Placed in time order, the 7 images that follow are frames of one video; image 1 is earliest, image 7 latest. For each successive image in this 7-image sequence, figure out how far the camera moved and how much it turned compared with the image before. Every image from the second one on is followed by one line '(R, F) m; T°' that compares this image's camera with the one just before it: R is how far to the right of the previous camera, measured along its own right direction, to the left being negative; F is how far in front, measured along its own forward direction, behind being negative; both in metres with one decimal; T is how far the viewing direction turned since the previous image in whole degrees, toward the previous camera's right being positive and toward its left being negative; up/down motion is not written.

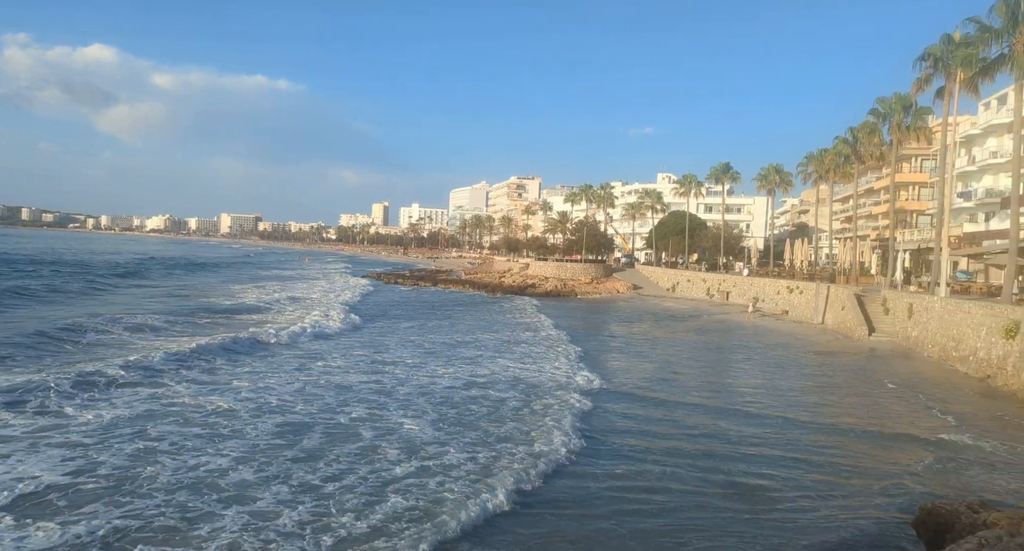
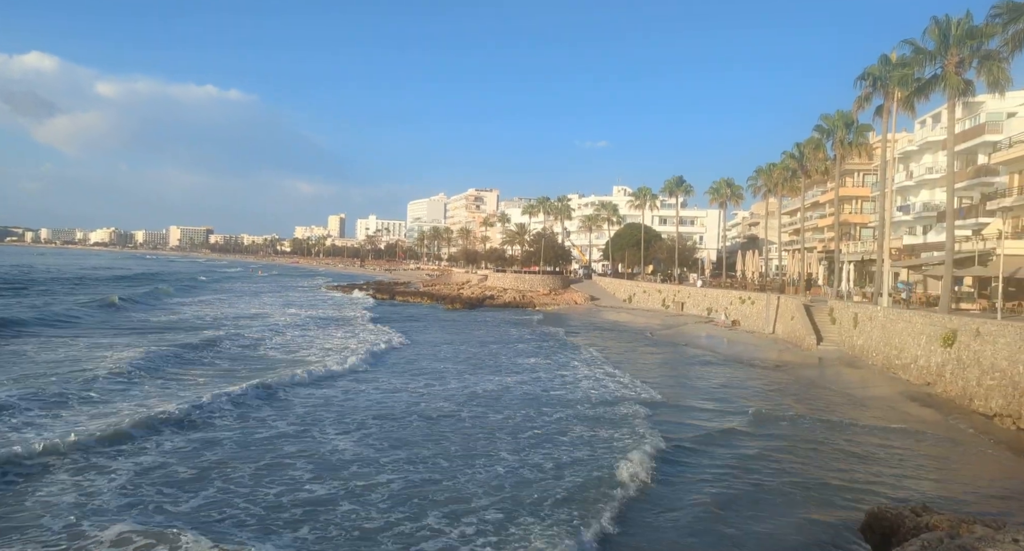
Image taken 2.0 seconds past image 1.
(+0.2, -0.1) m; +3°
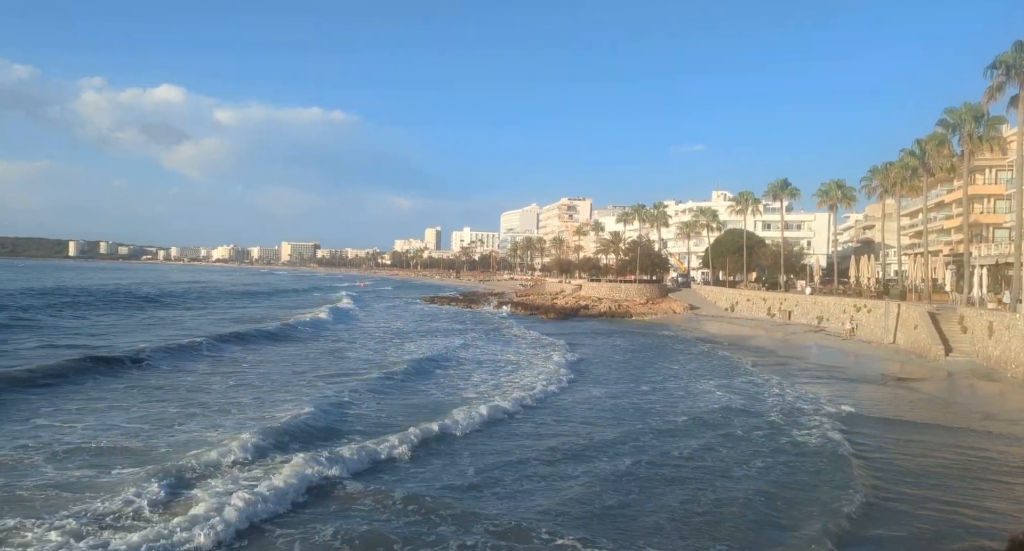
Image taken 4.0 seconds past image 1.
(-0.4, +0.2) m; -7°
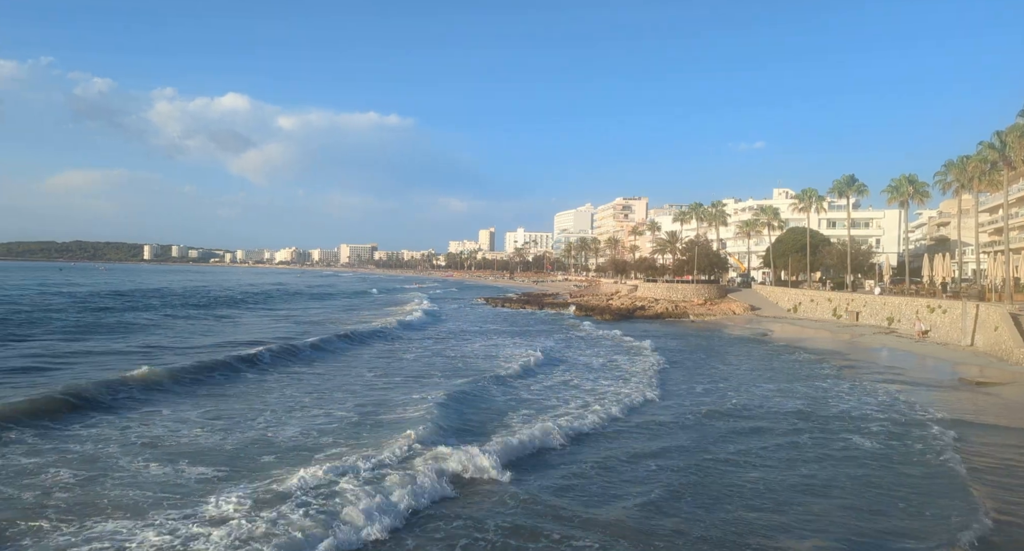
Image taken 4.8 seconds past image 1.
(-0.2, +0.2) m; -4°
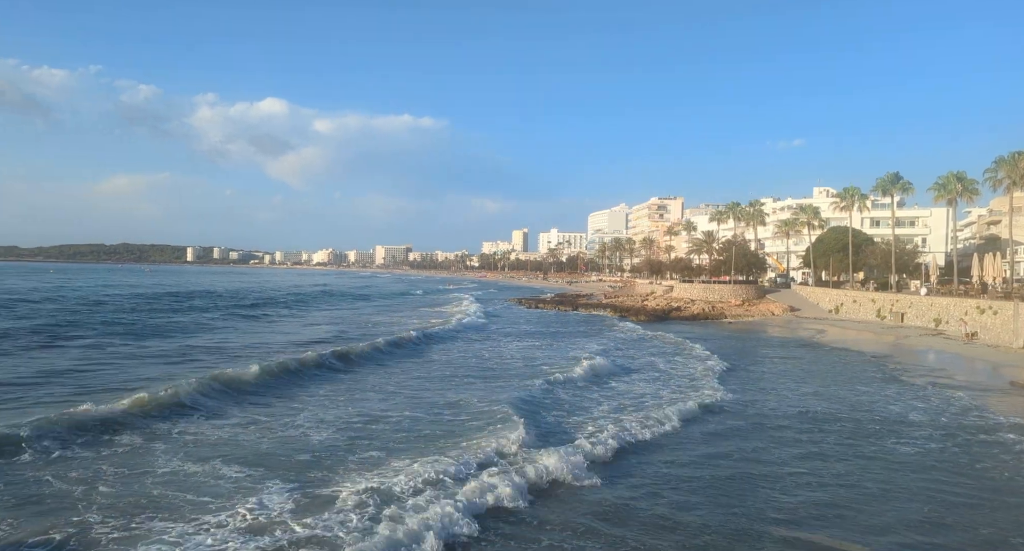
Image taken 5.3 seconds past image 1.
(-0.1, +0.2) m; -3°
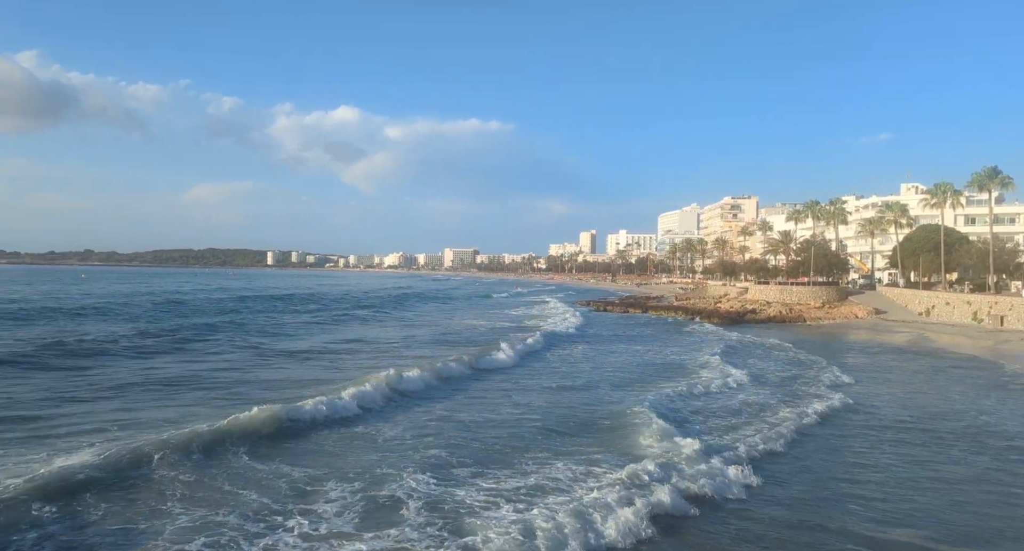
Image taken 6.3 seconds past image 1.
(-0.2, +0.5) m; -5°
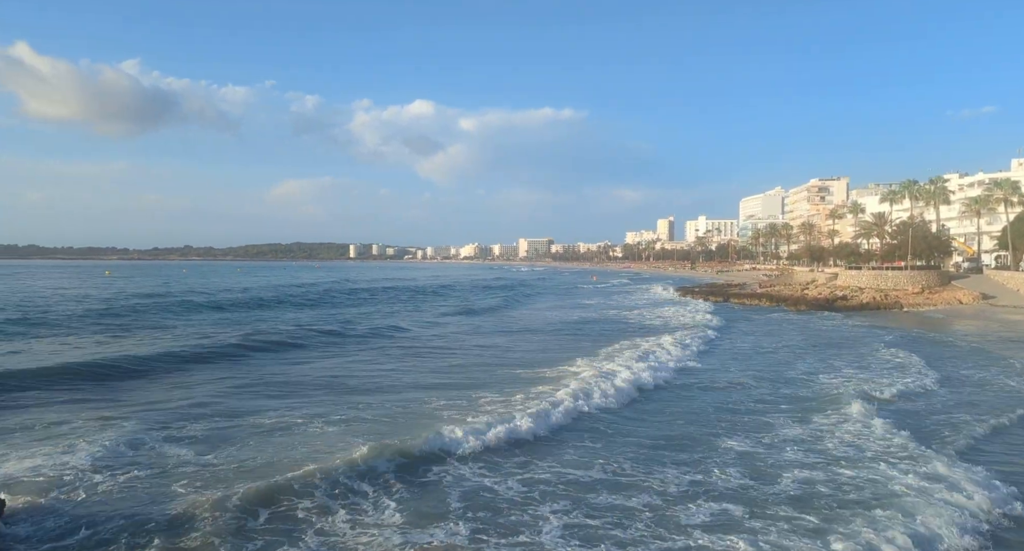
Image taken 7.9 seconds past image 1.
(-0.2, +0.7) m; -6°
